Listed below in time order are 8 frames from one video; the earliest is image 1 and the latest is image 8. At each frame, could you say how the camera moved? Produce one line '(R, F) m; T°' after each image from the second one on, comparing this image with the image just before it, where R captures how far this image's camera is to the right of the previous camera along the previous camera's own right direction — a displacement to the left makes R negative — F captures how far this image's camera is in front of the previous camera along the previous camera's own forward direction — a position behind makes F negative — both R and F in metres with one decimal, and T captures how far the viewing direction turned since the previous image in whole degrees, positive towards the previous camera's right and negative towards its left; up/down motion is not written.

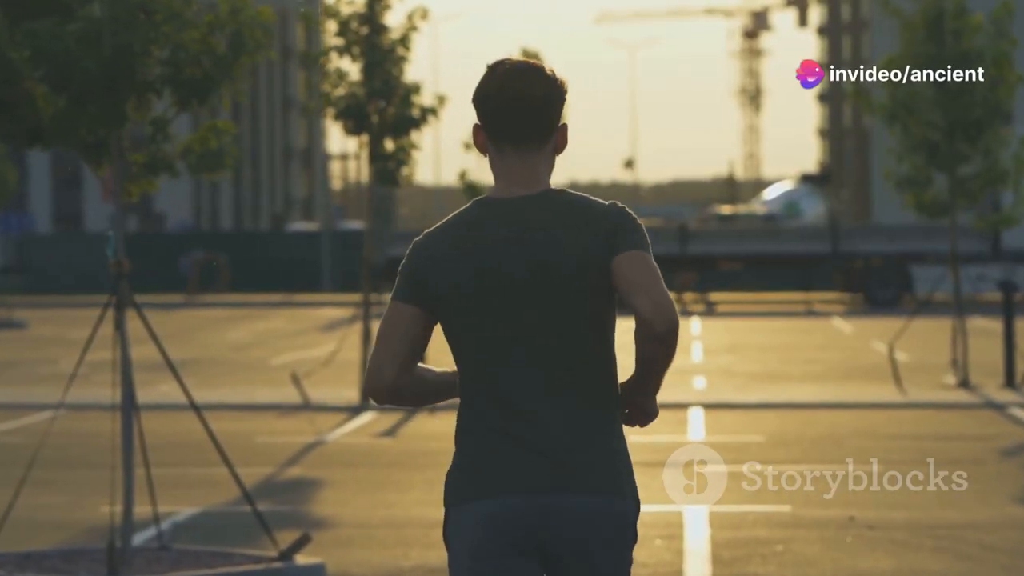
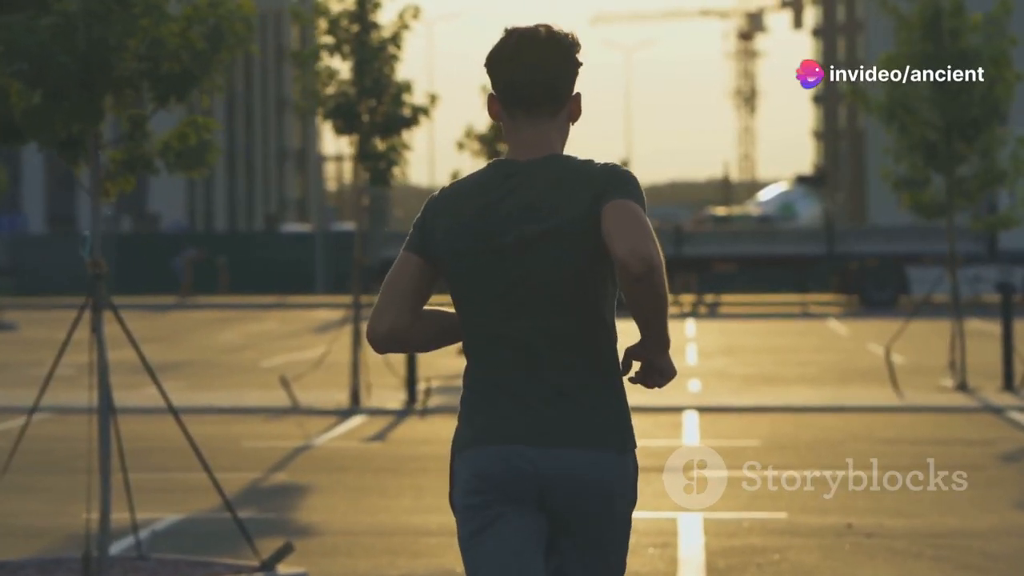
(0.0, +0.3) m; 0°
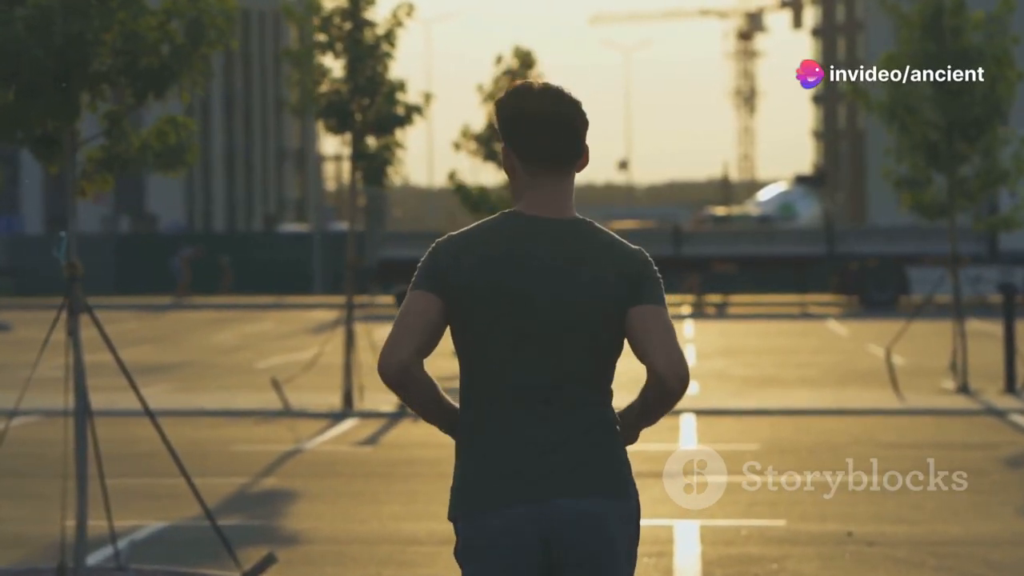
(+0.1, +0.3) m; 0°
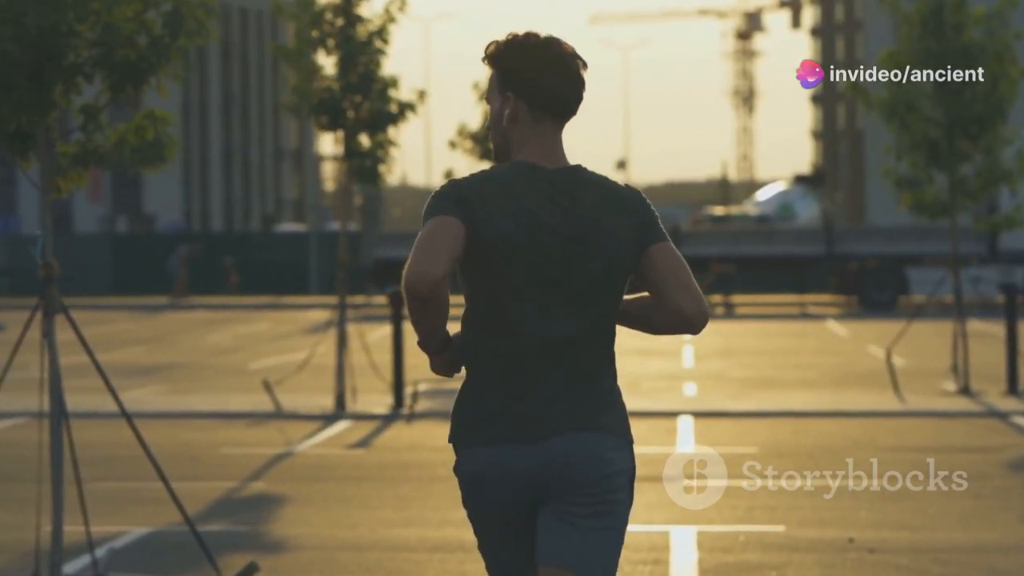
(0.0, +0.3) m; 0°
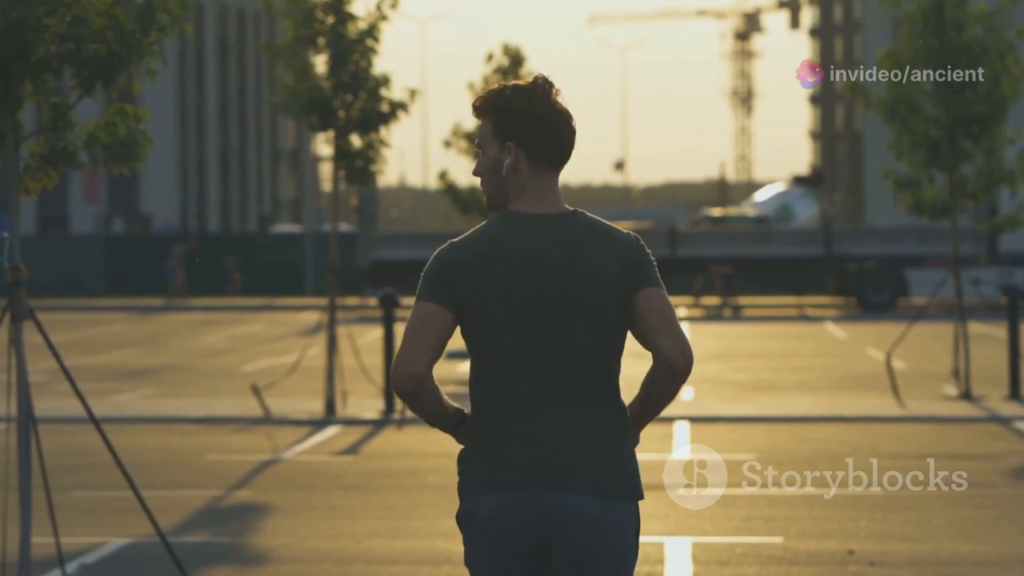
(+0.1, +0.4) m; 0°
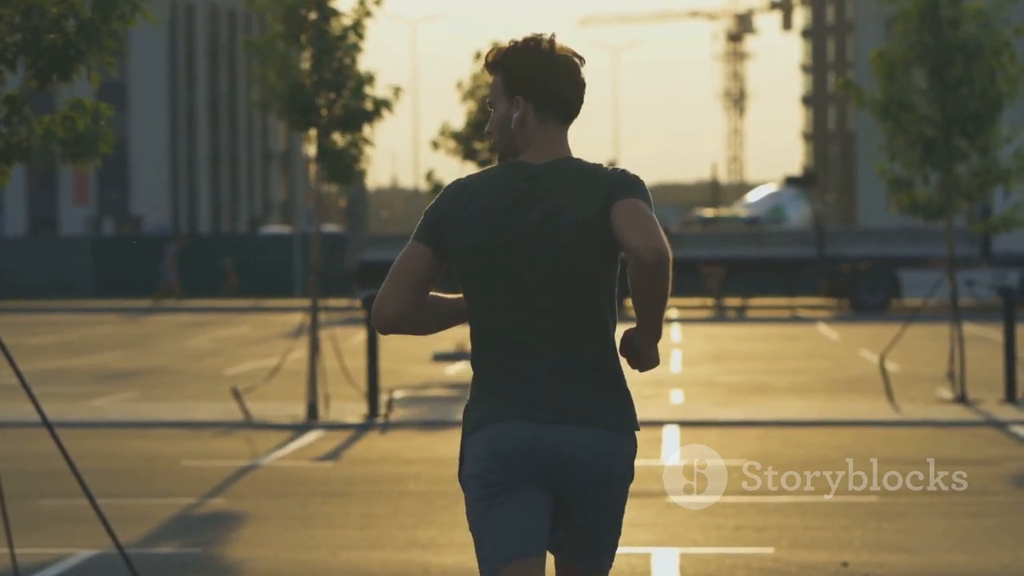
(+0.1, +0.4) m; 0°
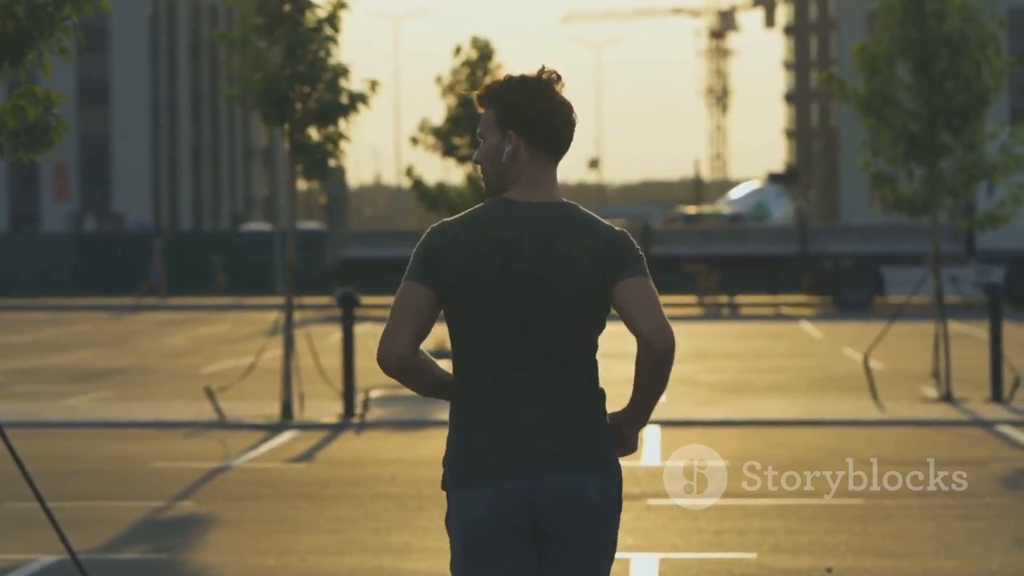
(+0.1, +0.3) m; +1°
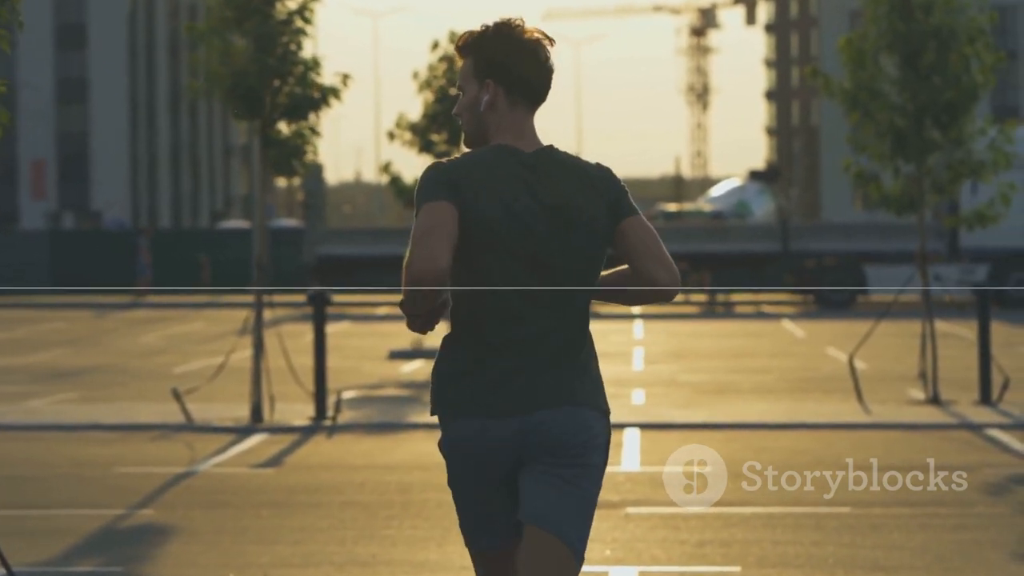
(0.0, +0.5) m; +1°
